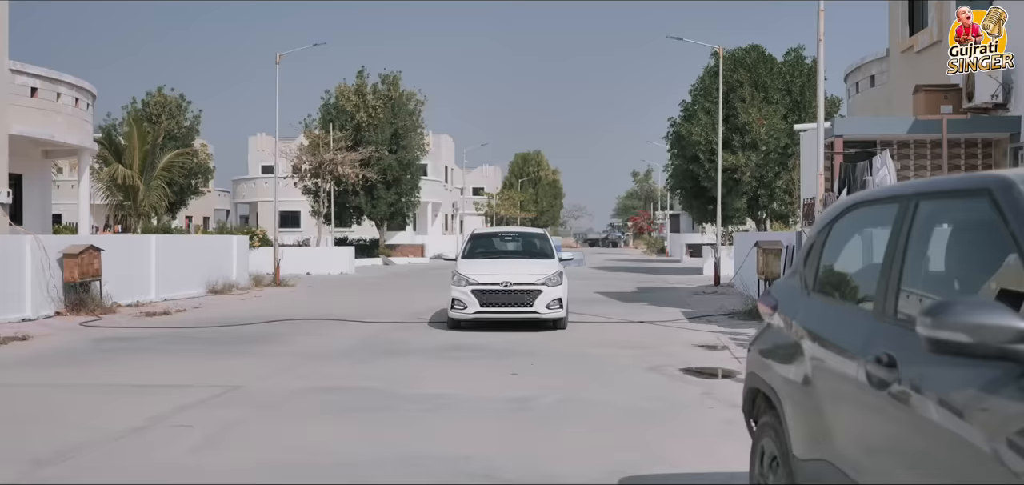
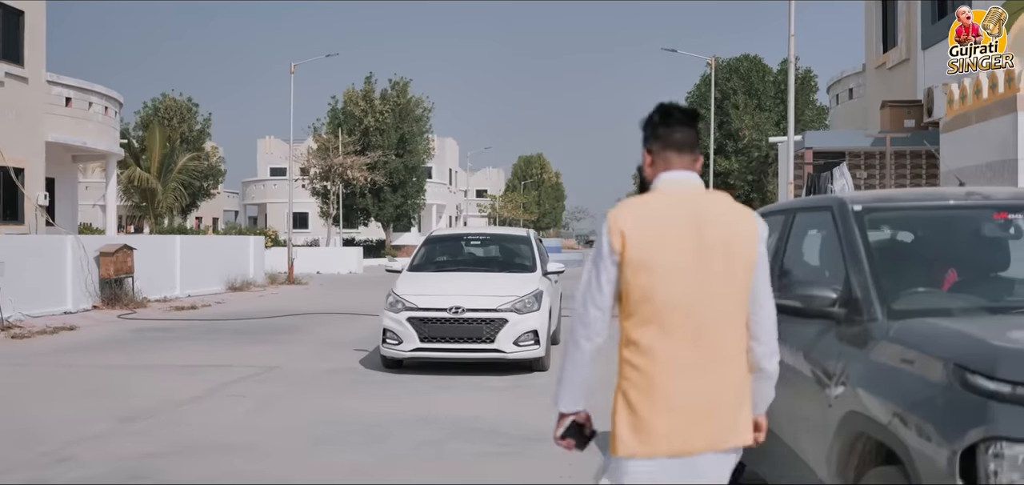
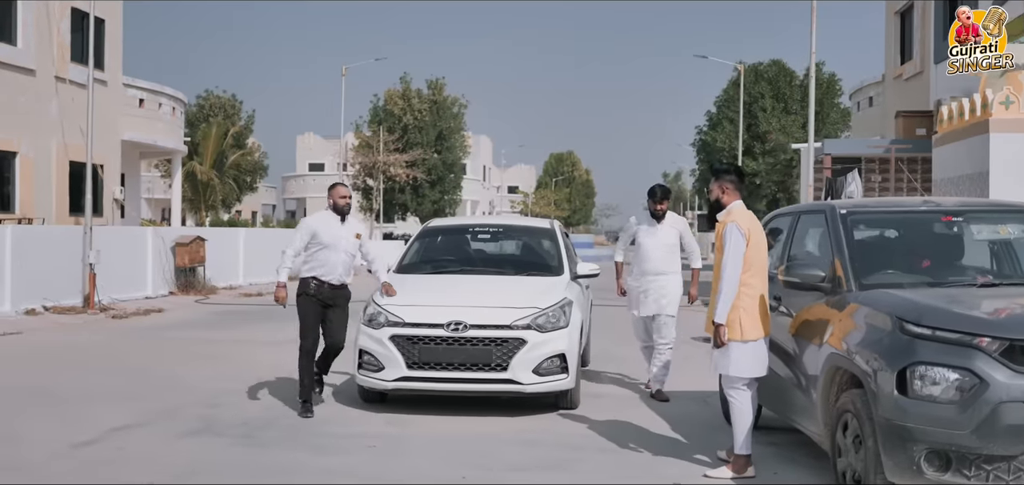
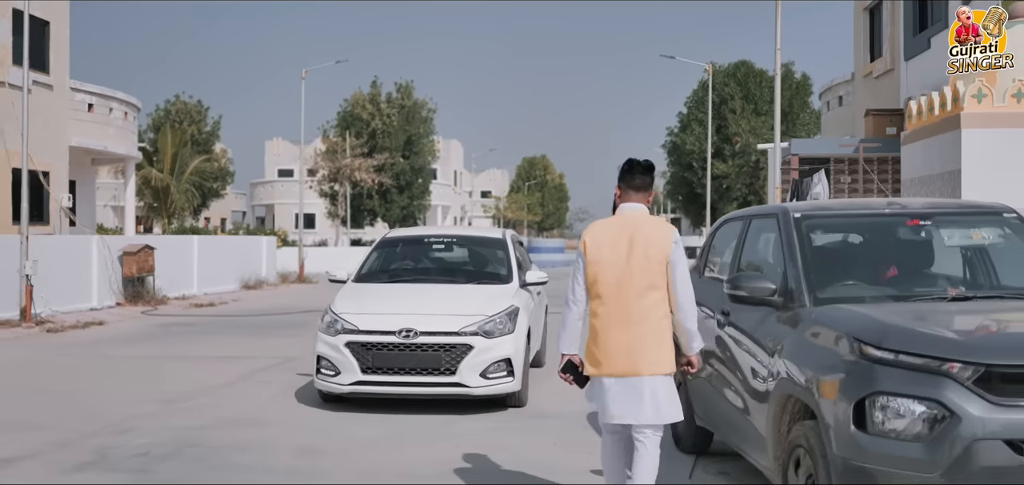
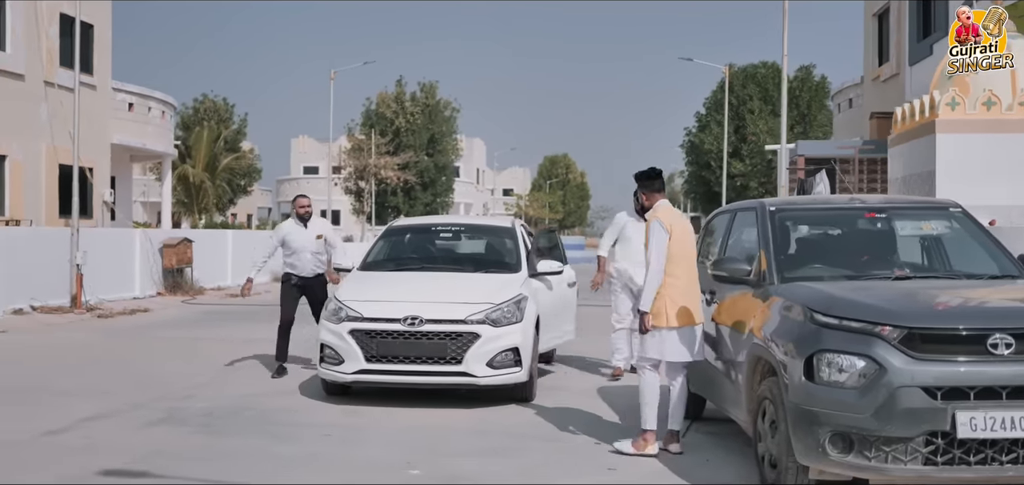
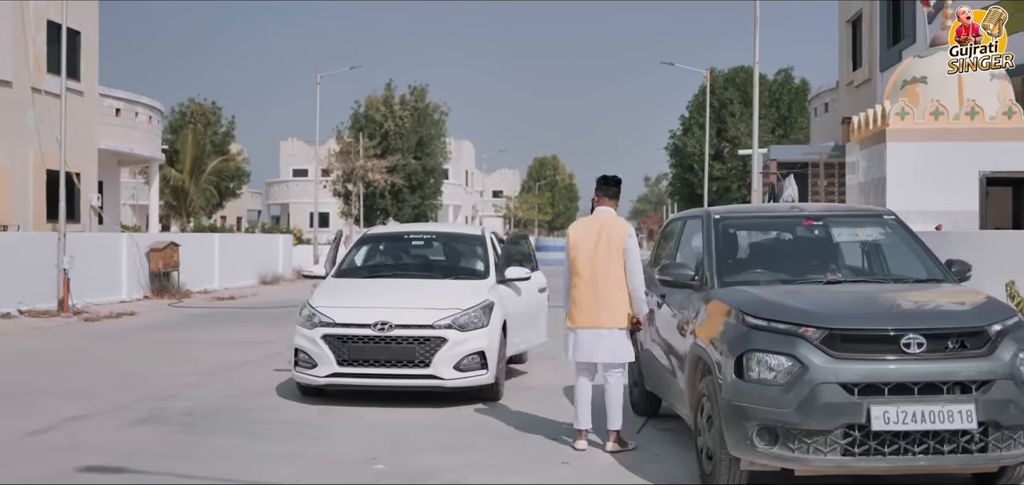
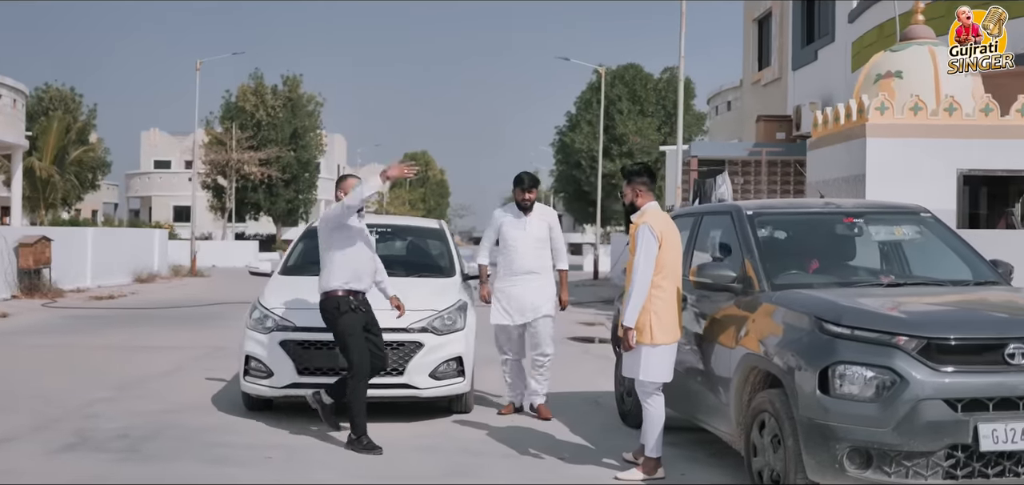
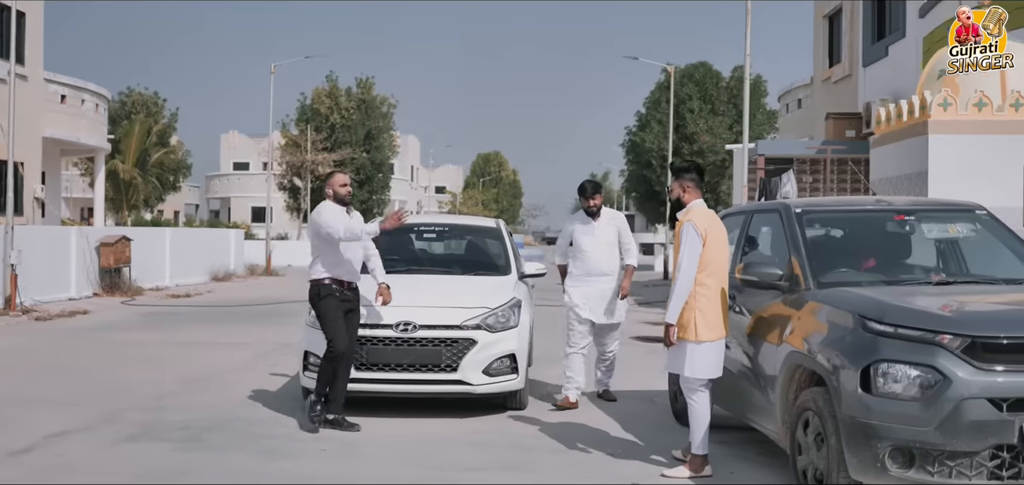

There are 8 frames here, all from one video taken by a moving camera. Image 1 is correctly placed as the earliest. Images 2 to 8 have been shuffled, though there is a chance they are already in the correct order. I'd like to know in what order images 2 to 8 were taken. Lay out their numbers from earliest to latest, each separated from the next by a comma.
2, 4, 6, 5, 3, 8, 7
